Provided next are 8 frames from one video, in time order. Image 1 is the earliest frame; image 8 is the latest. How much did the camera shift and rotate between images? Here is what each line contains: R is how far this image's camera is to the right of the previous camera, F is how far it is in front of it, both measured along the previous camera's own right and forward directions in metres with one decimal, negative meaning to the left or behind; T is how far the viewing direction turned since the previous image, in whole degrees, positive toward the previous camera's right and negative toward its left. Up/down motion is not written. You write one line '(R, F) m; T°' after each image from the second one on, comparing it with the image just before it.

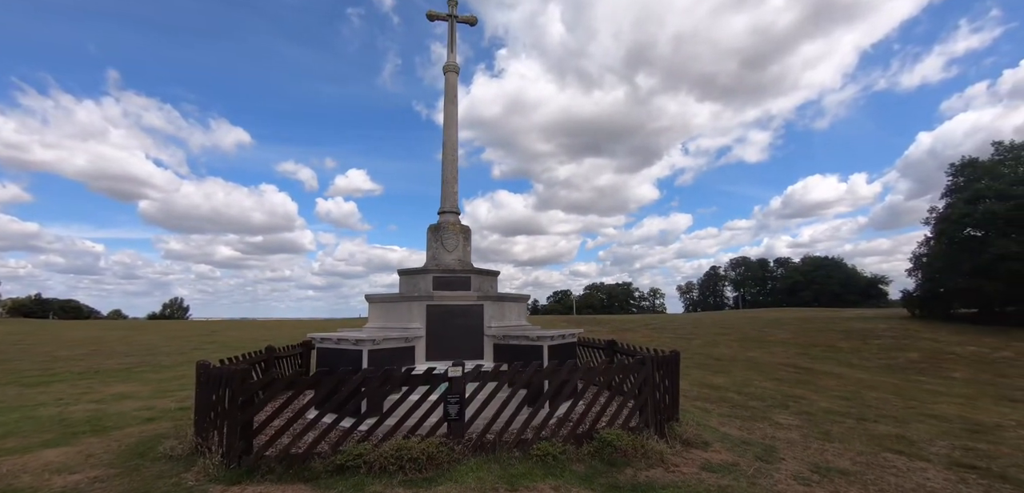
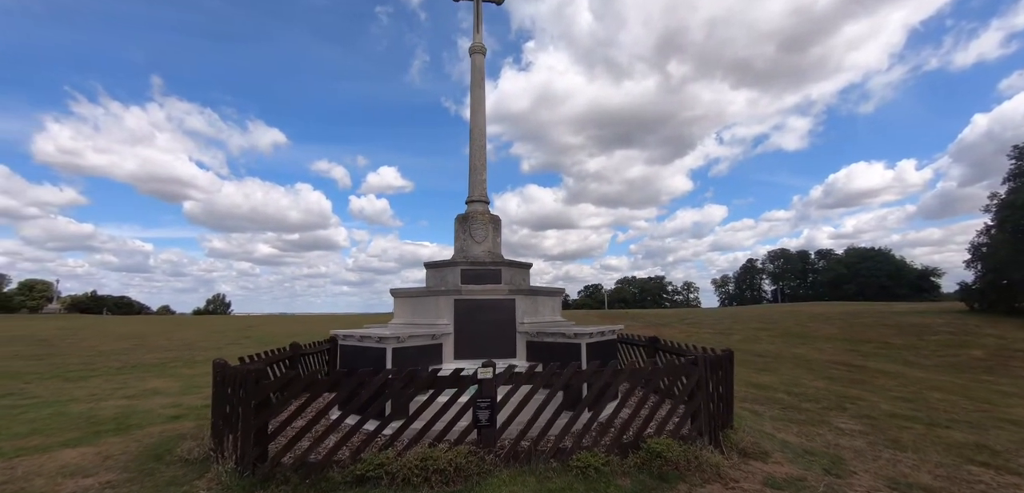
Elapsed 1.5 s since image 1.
(-0.1, +0.6) m; -4°
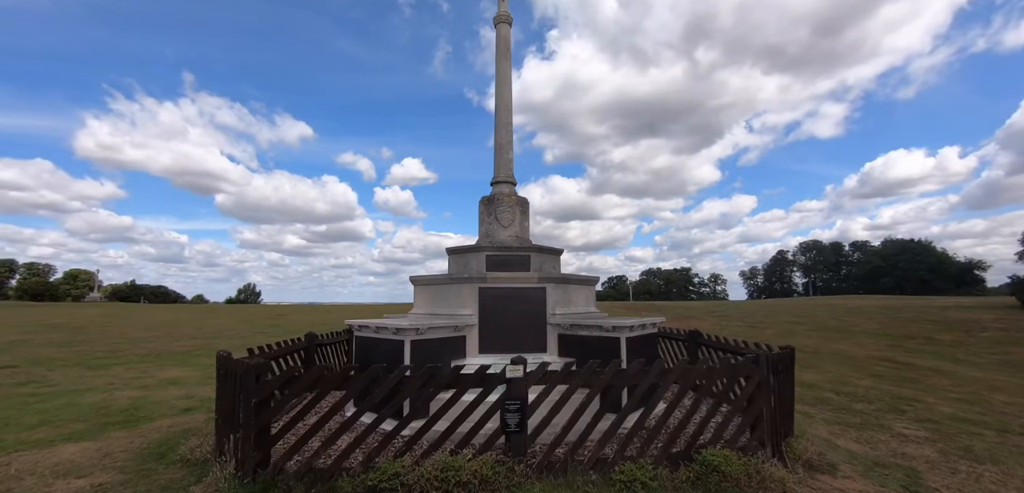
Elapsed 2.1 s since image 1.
(-0.1, +0.7) m; -3°
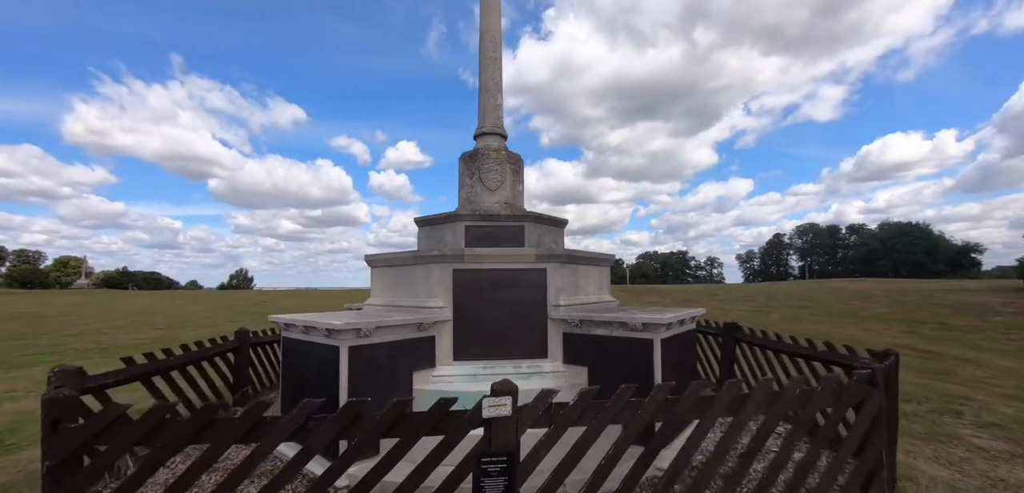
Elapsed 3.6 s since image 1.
(+0.1, +1.7) m; 0°
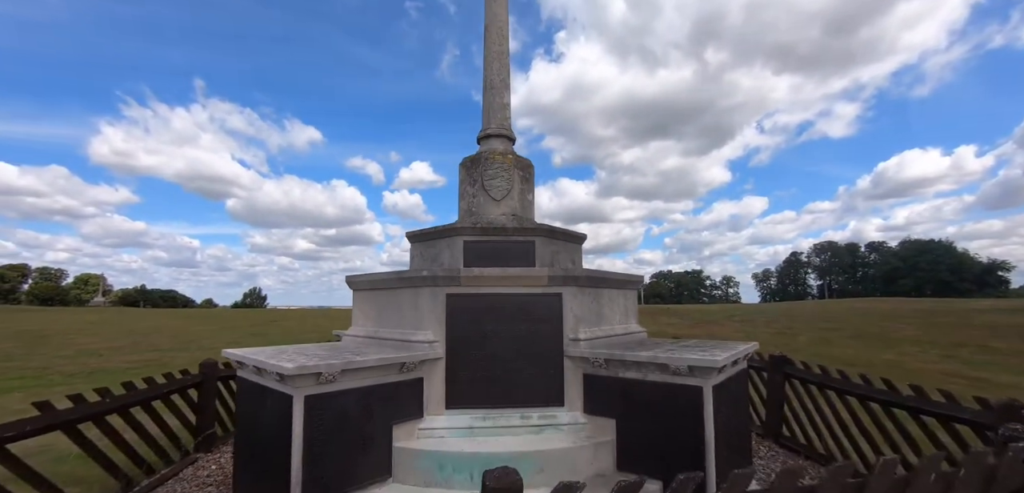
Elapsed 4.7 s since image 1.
(0.0, +0.8) m; -2°
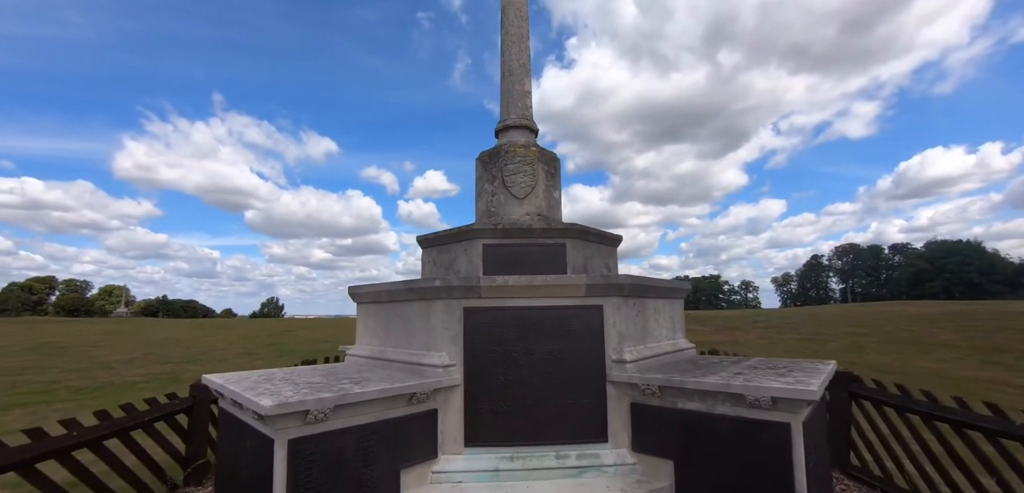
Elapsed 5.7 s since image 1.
(-0.1, +0.6) m; -2°
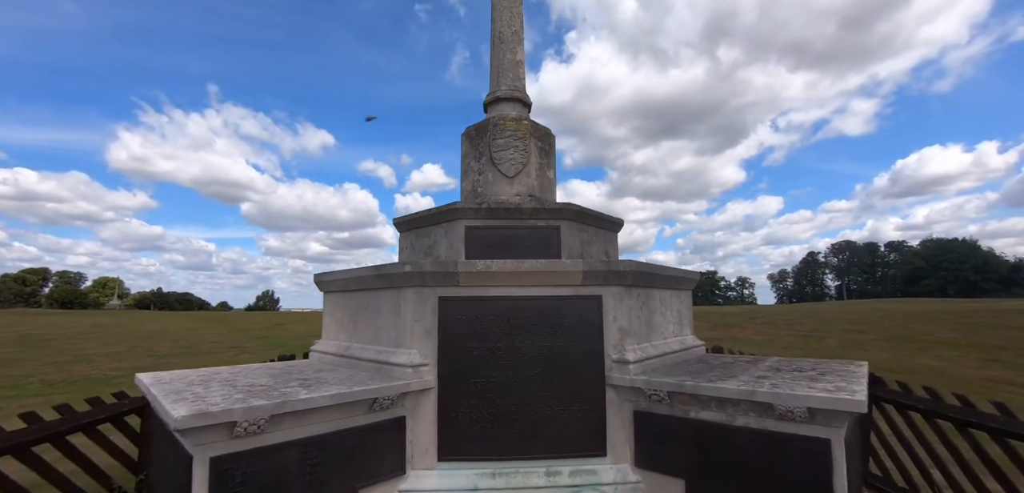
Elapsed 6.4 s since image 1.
(+0.1, +0.4) m; 0°
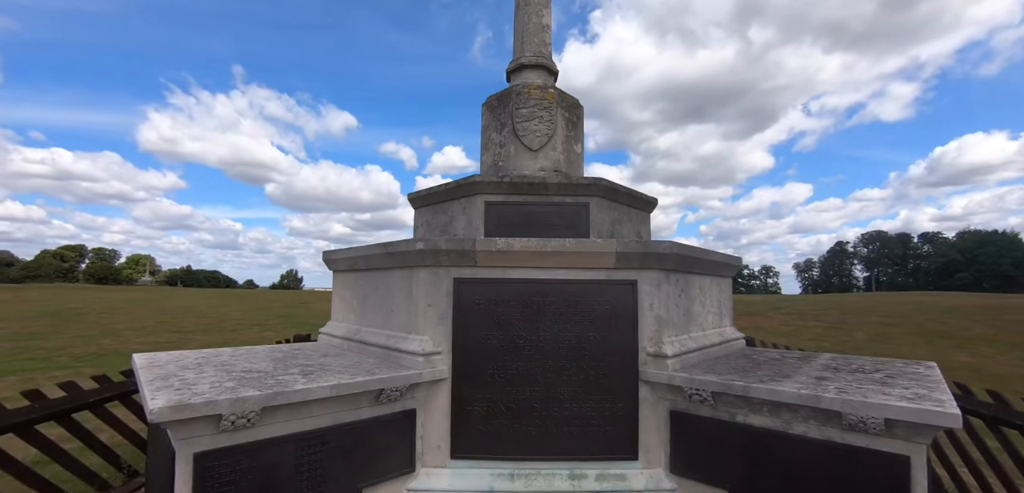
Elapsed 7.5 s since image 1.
(0.0, +0.3) m; -2°
